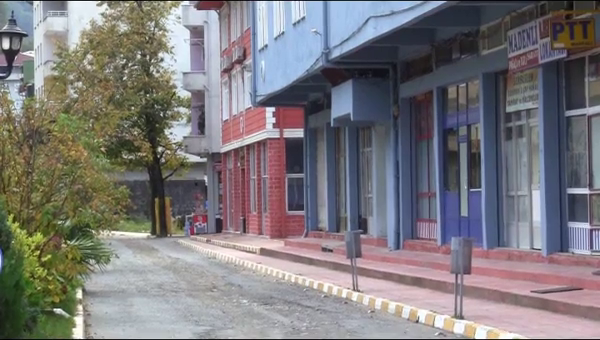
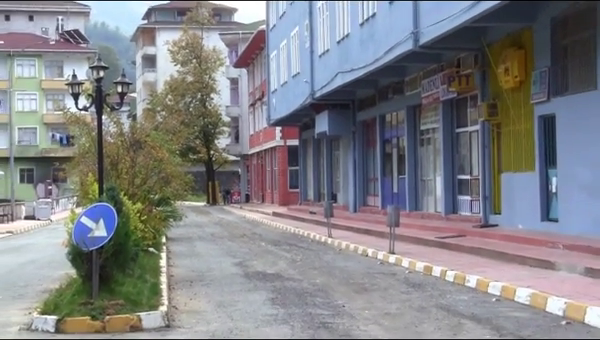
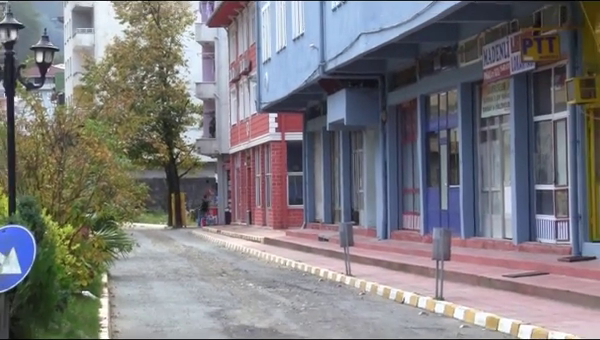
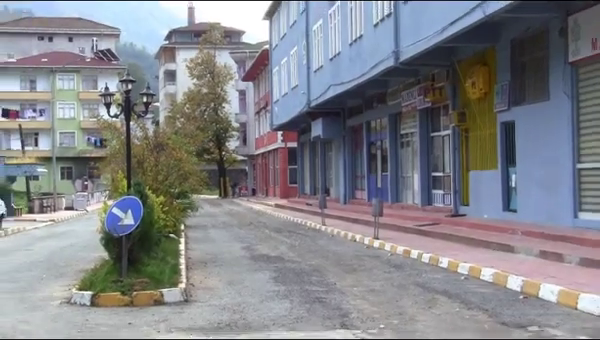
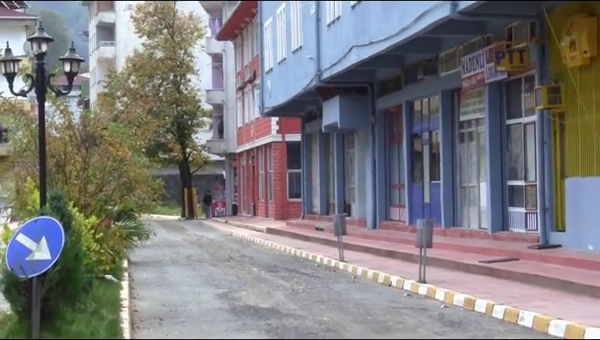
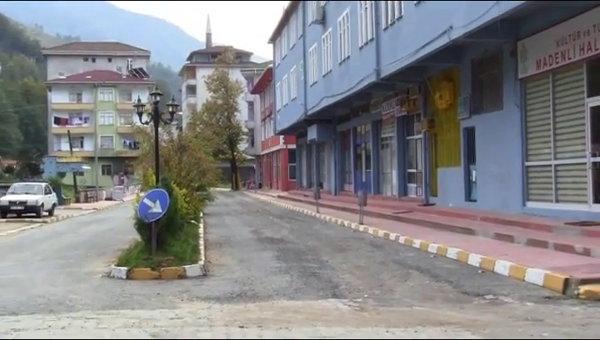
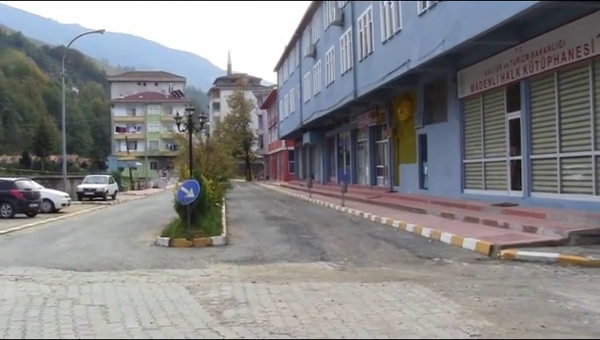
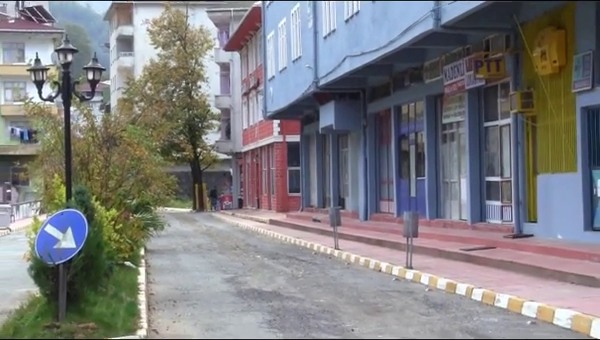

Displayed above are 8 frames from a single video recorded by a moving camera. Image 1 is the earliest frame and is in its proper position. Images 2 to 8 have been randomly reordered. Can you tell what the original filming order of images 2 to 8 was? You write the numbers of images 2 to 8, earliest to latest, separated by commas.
3, 5, 8, 2, 4, 6, 7
